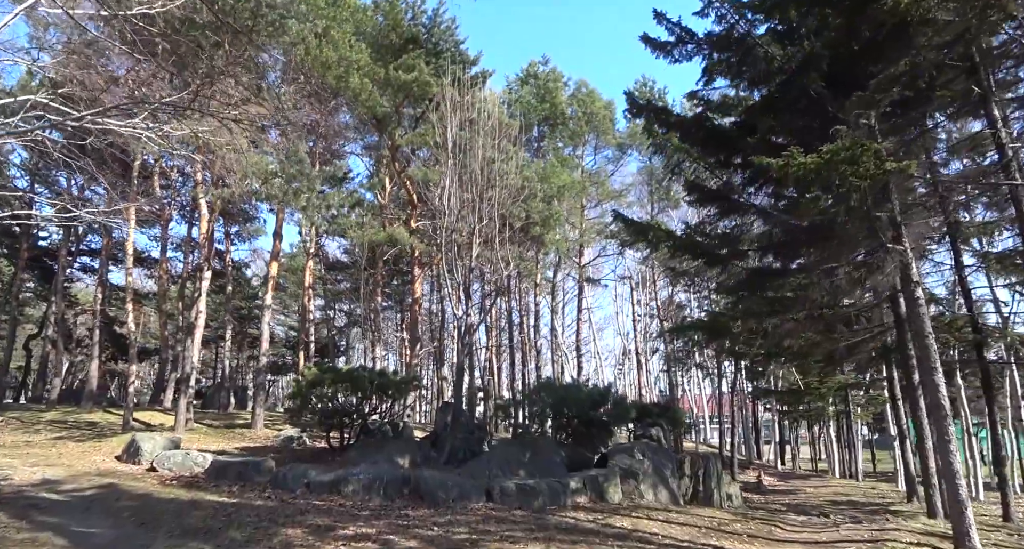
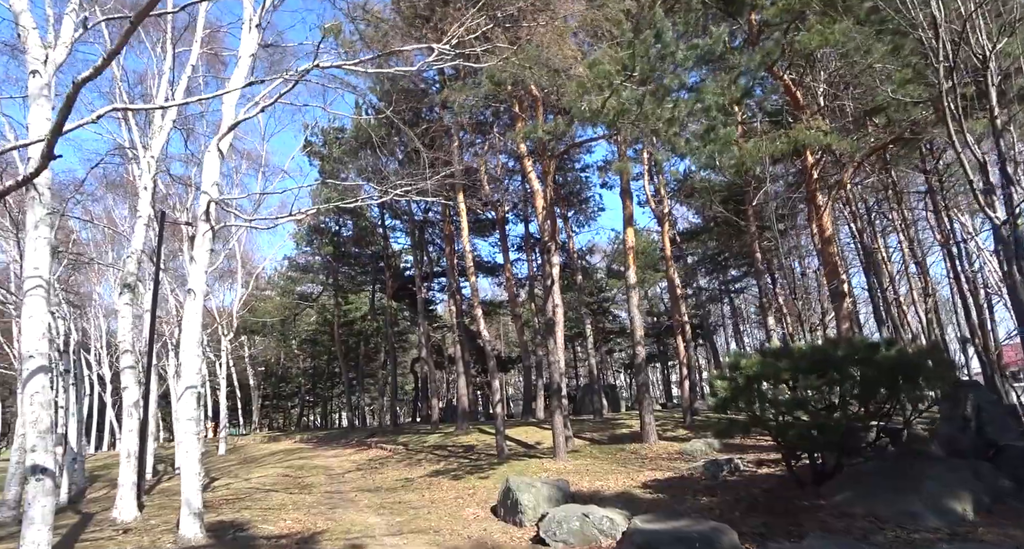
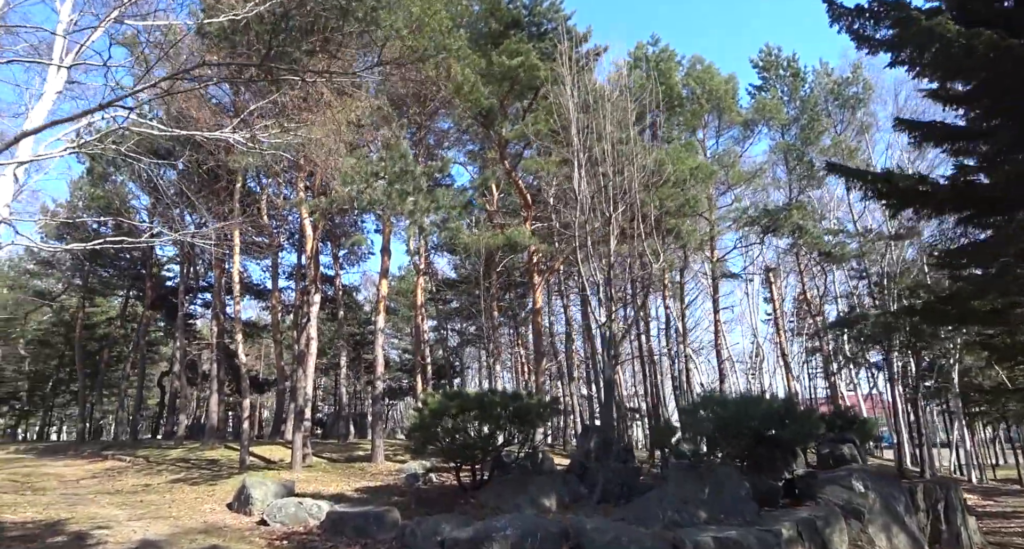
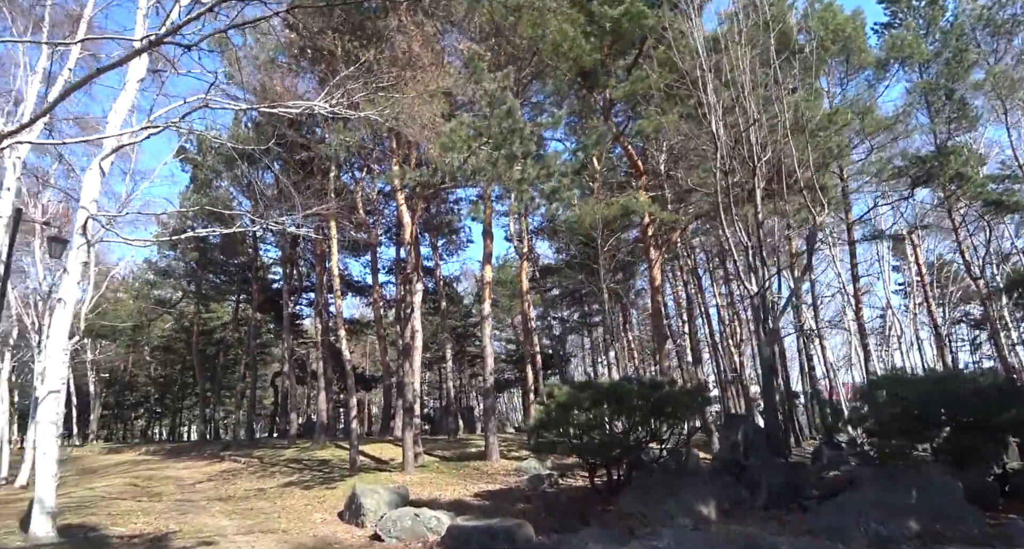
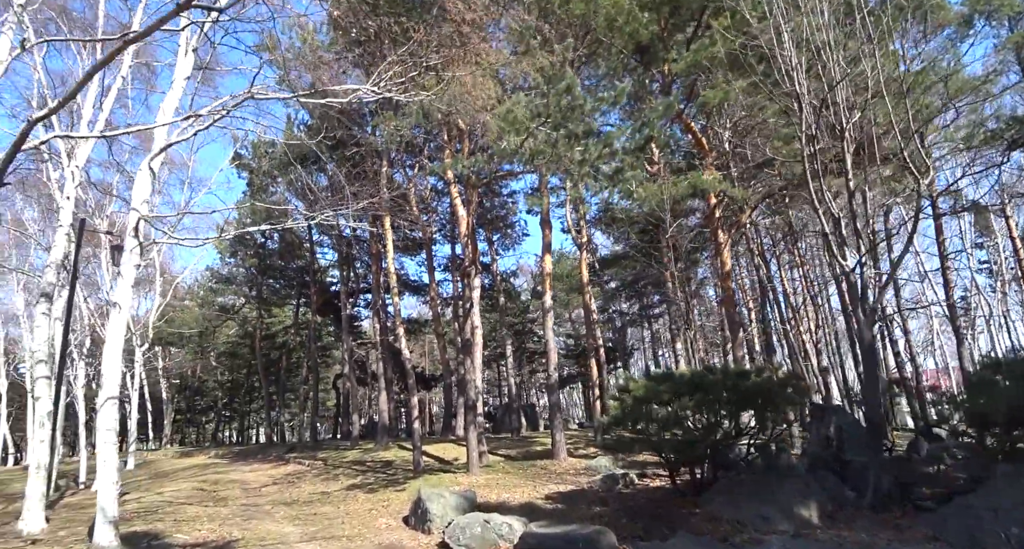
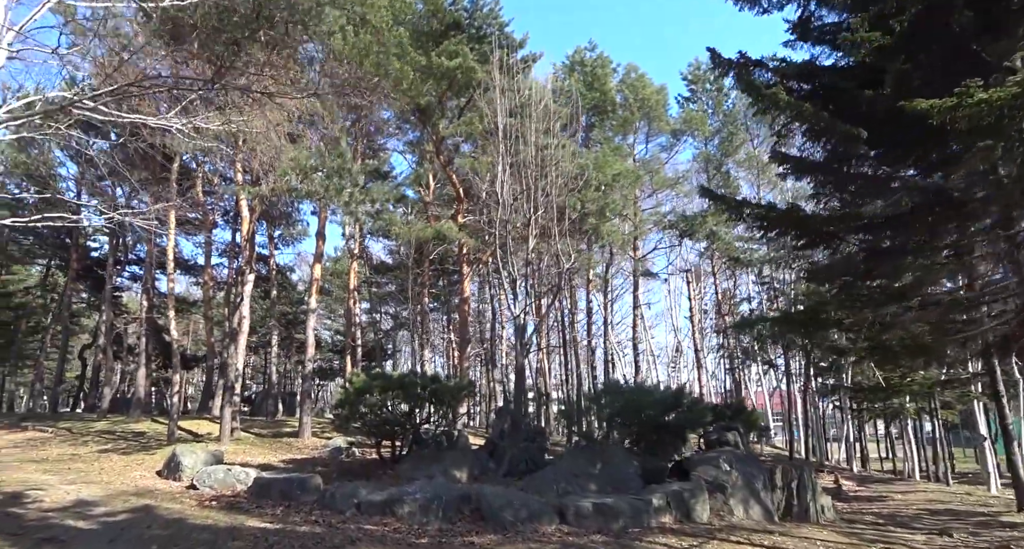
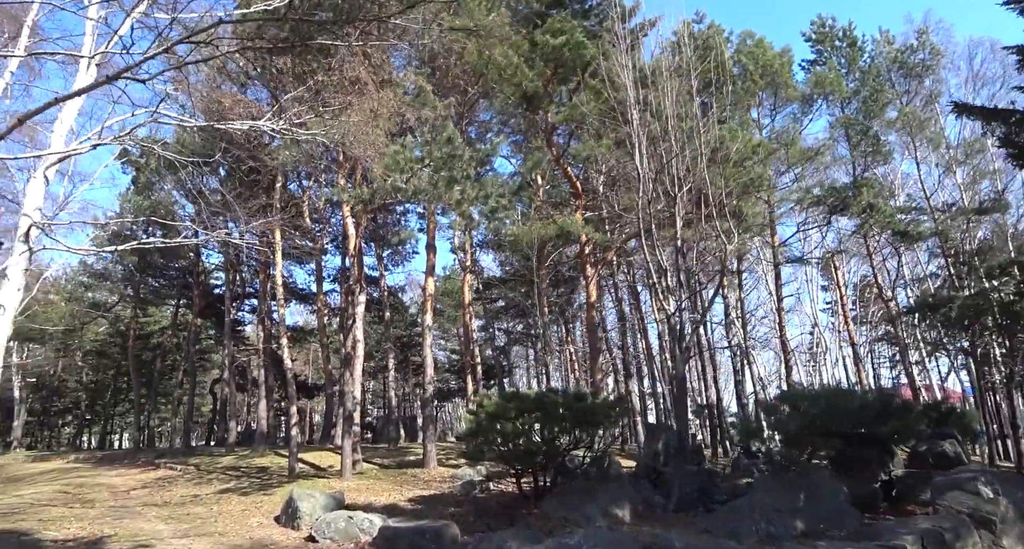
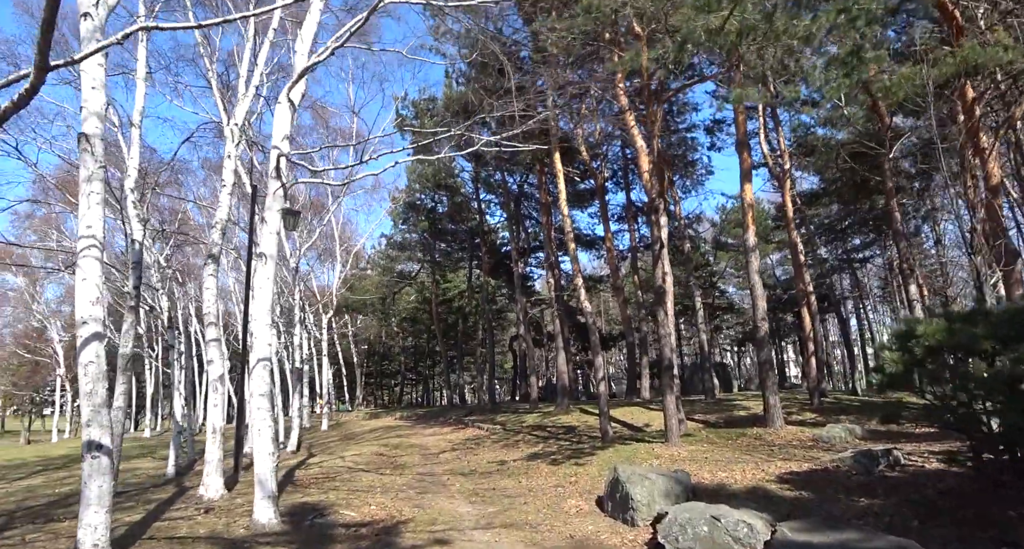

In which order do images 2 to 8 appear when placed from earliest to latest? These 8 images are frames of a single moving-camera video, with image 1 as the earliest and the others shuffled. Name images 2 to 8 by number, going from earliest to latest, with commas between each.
6, 3, 7, 4, 5, 2, 8
